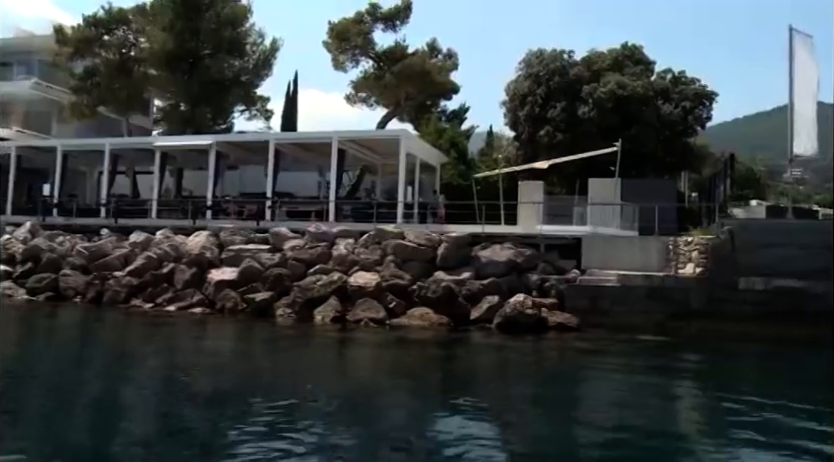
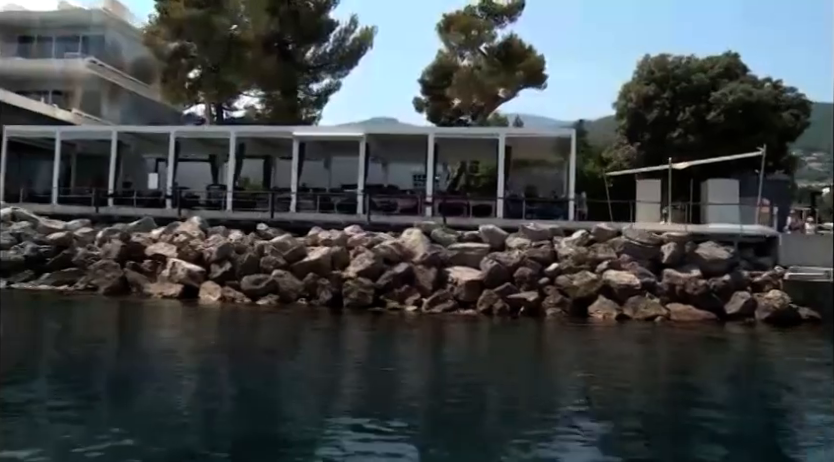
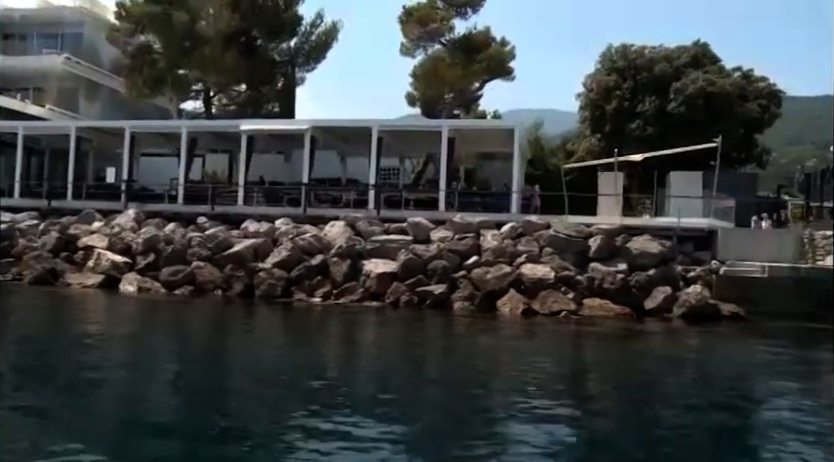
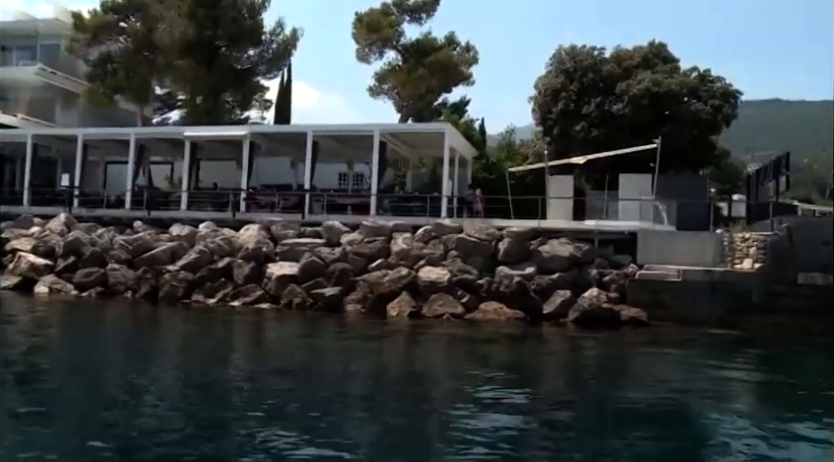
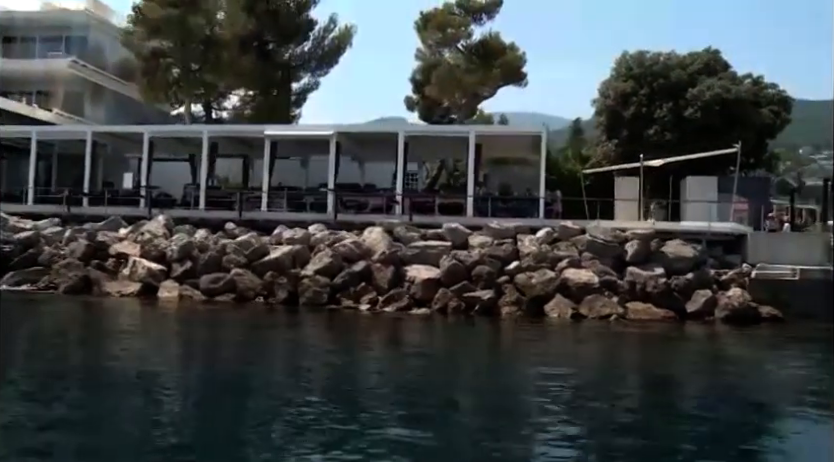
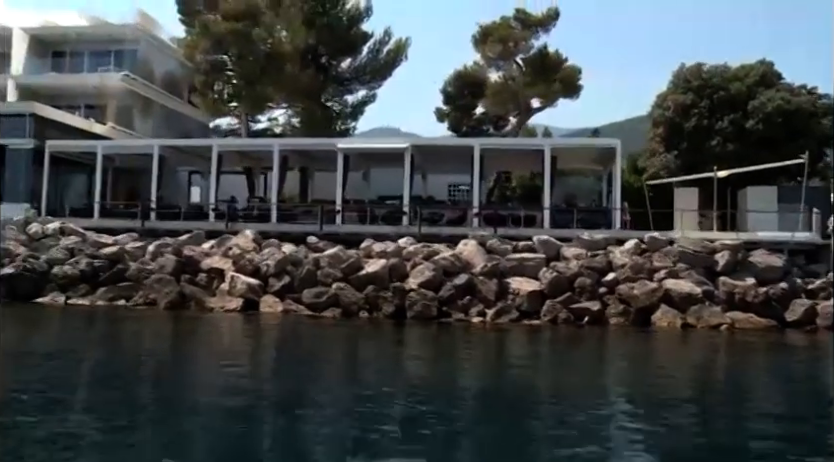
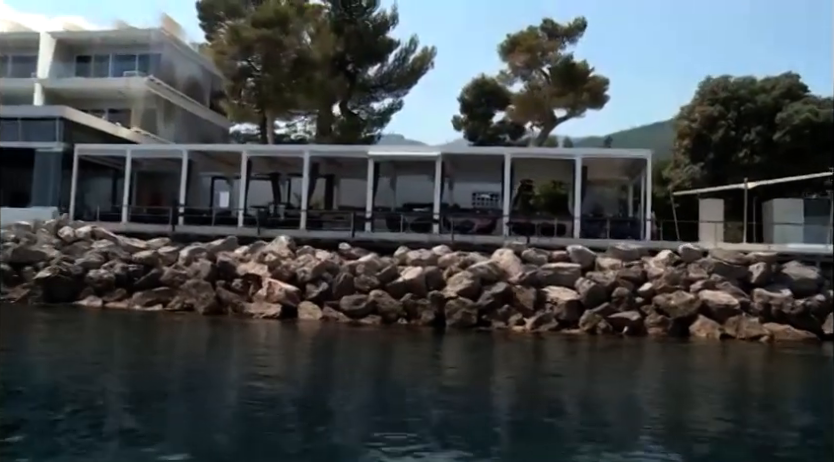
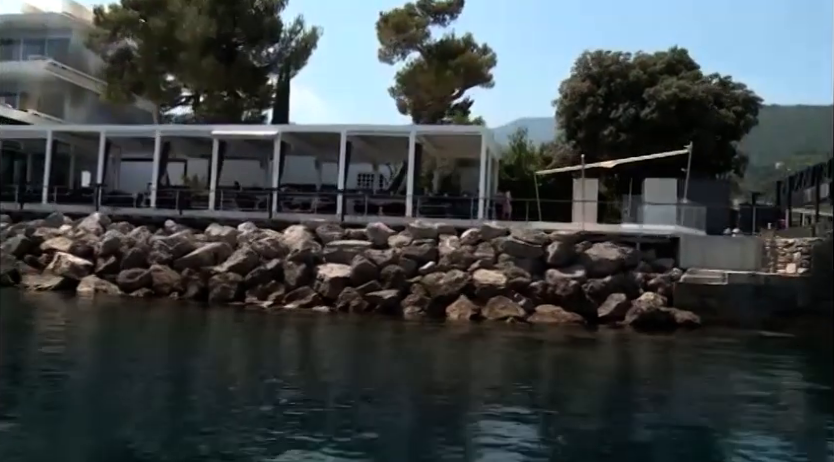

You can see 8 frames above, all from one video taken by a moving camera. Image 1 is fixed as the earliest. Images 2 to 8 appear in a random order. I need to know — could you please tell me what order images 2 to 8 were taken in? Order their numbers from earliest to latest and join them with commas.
4, 8, 3, 5, 2, 6, 7
